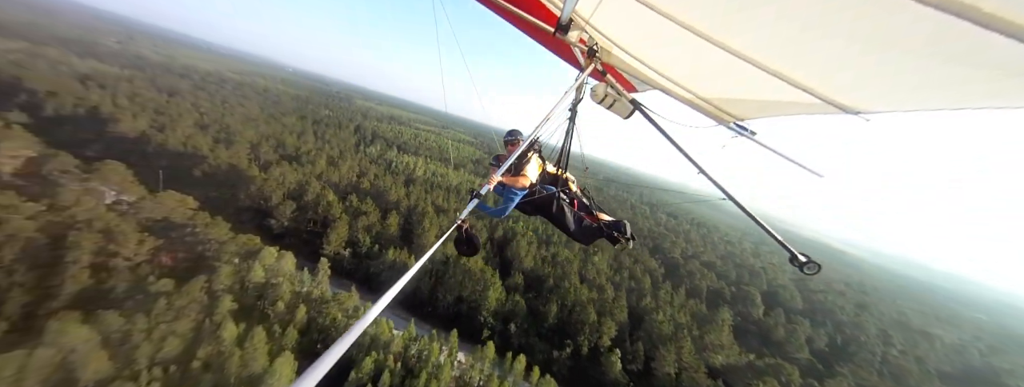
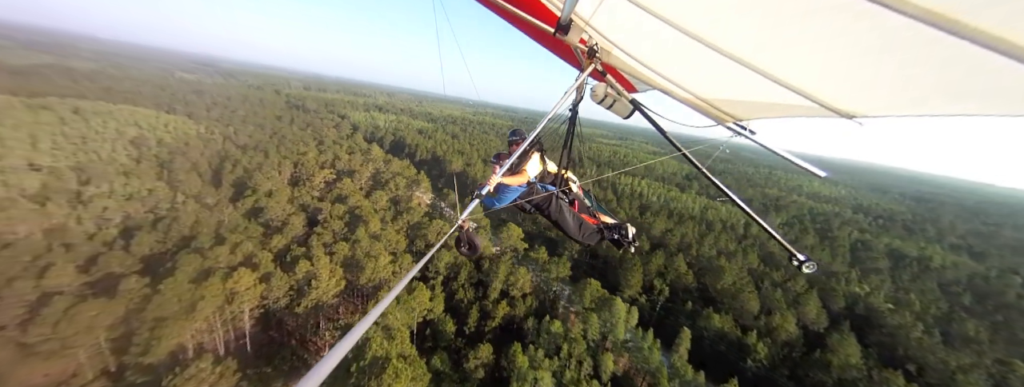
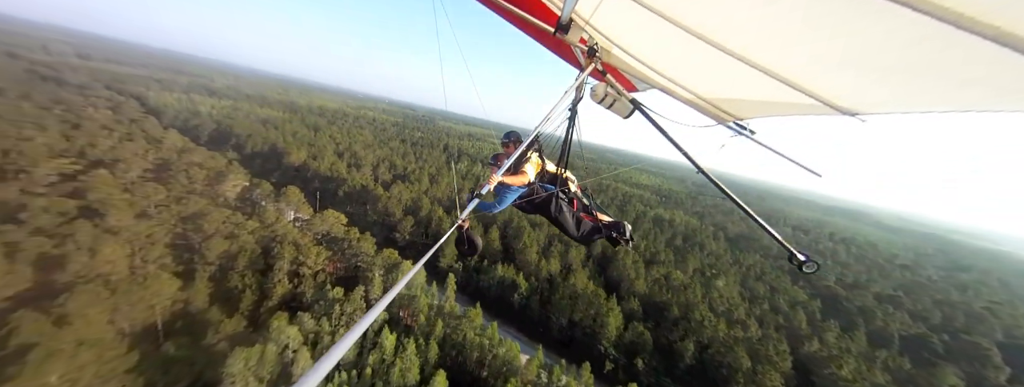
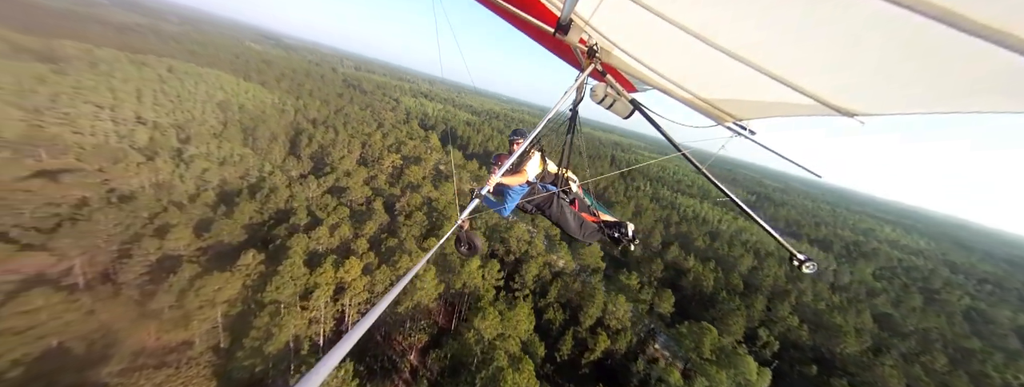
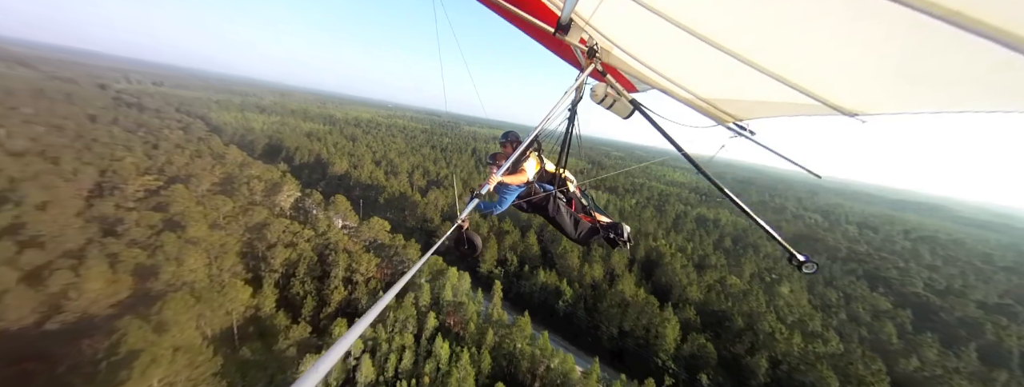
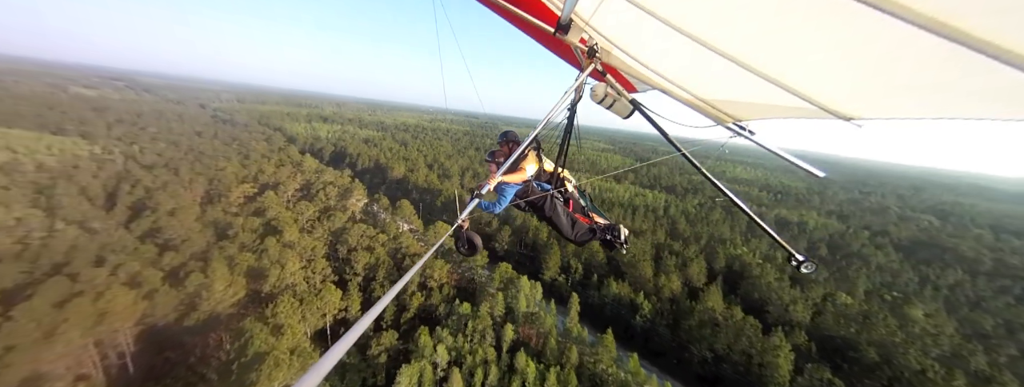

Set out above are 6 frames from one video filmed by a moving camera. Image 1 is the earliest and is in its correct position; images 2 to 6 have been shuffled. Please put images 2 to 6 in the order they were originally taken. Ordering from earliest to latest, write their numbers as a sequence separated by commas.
3, 5, 6, 2, 4
